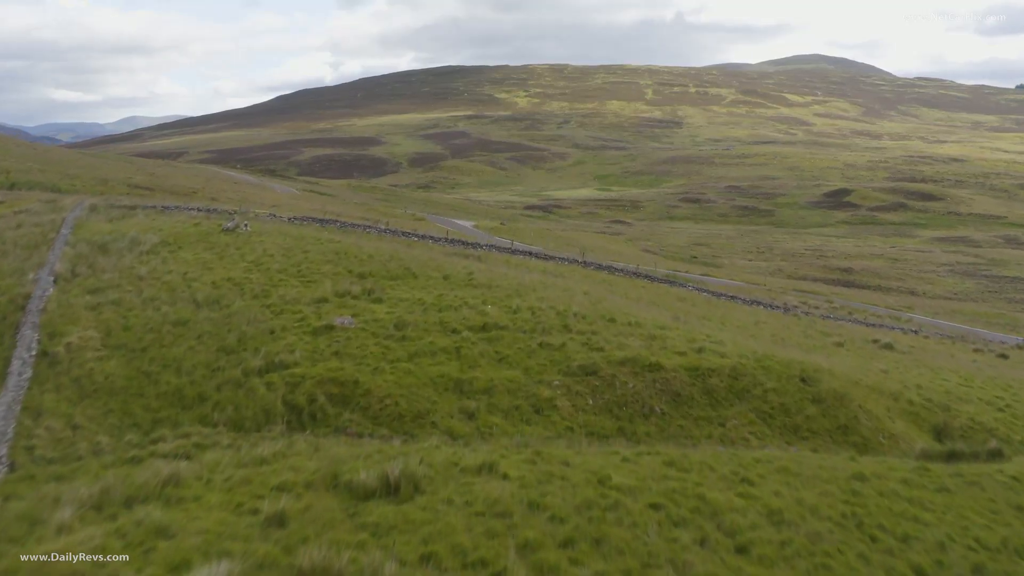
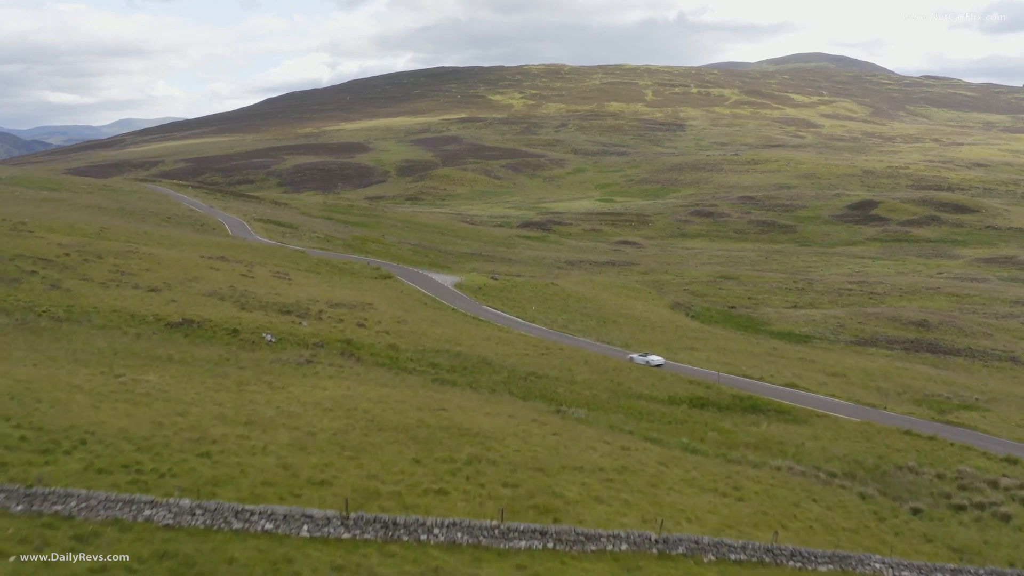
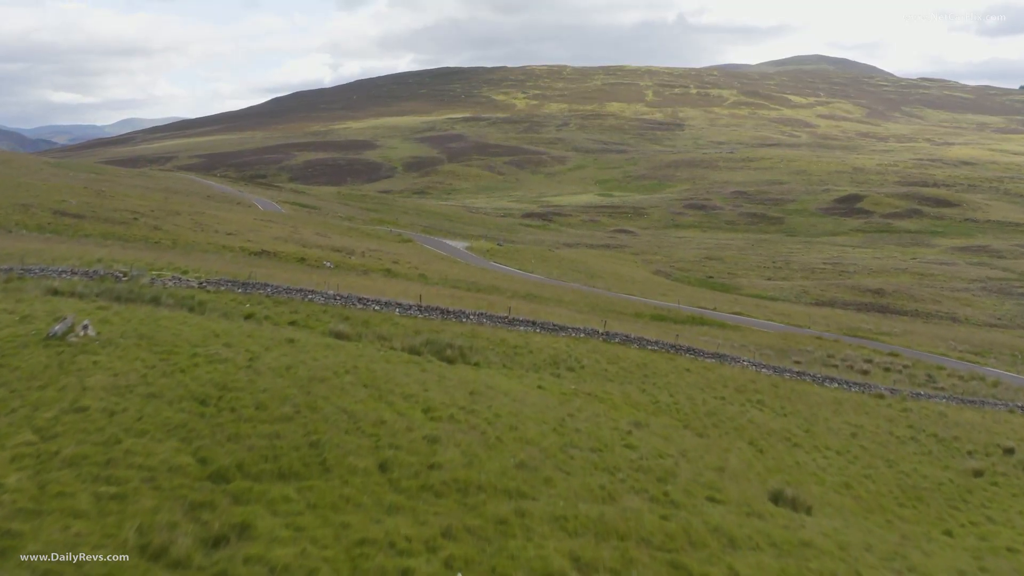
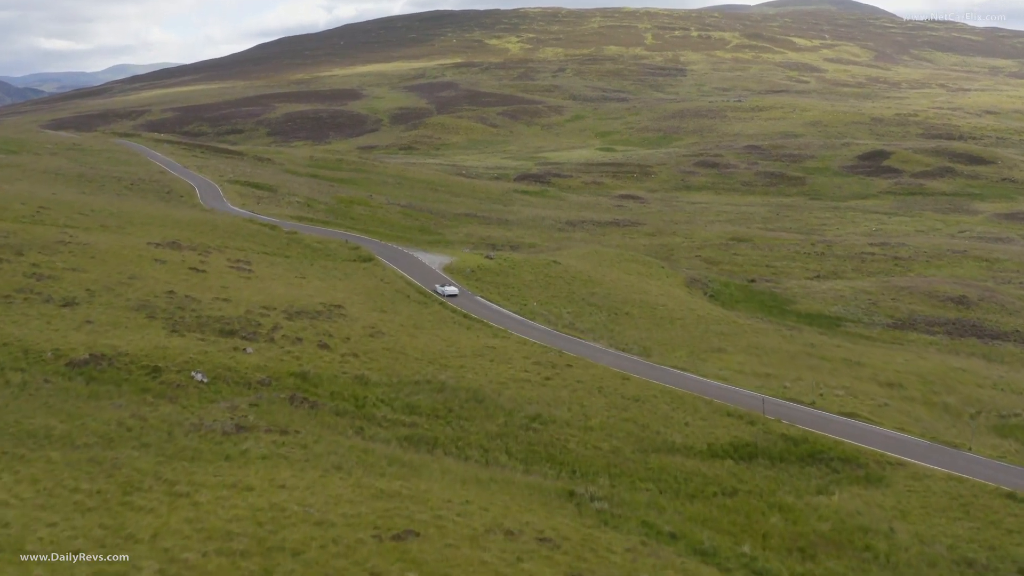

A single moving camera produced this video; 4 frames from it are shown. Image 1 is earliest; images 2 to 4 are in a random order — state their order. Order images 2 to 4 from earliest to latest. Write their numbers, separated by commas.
3, 2, 4
